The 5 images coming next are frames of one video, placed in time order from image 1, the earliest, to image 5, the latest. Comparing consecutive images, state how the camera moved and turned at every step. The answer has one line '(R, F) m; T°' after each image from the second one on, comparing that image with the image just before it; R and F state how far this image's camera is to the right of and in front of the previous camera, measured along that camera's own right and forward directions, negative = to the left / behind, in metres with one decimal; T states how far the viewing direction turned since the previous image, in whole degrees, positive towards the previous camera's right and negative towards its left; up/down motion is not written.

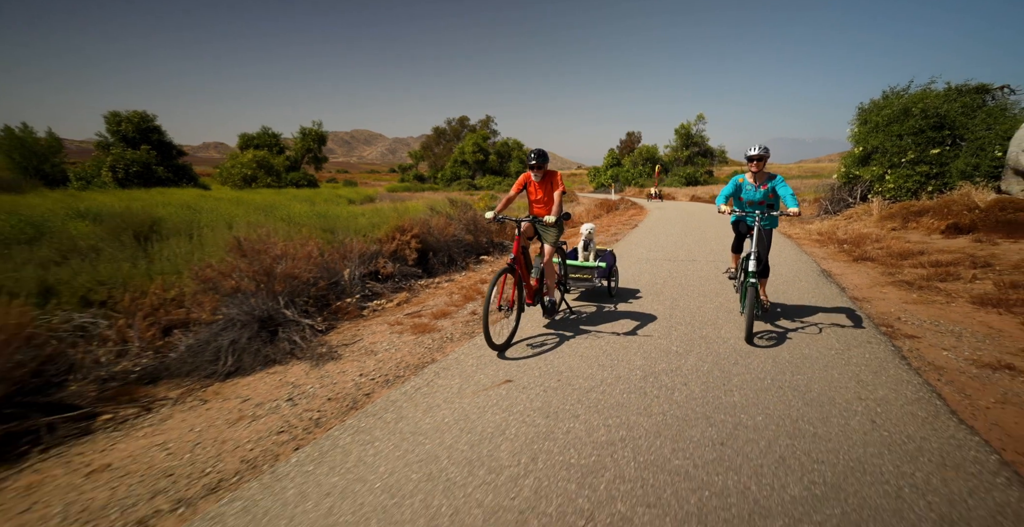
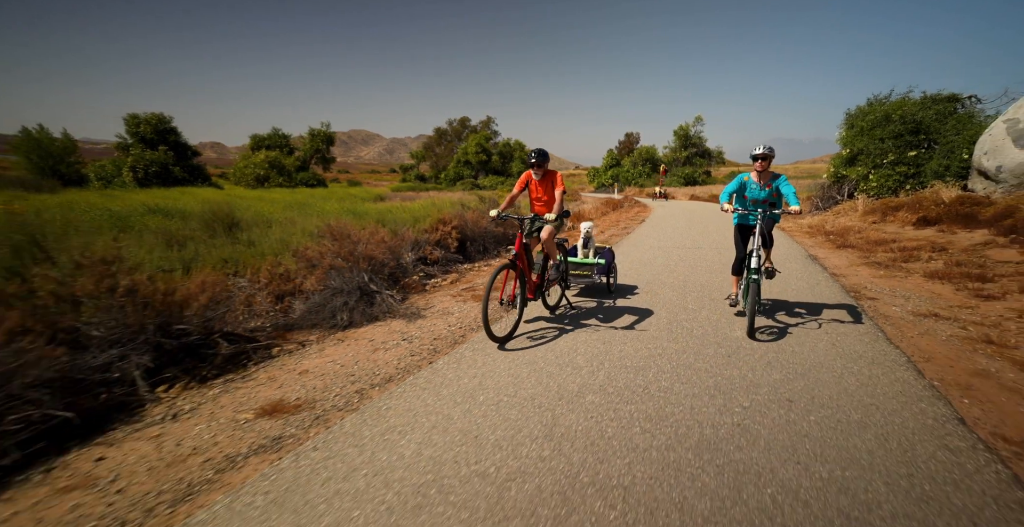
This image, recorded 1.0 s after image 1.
(-0.7, -1.5) m; 0°
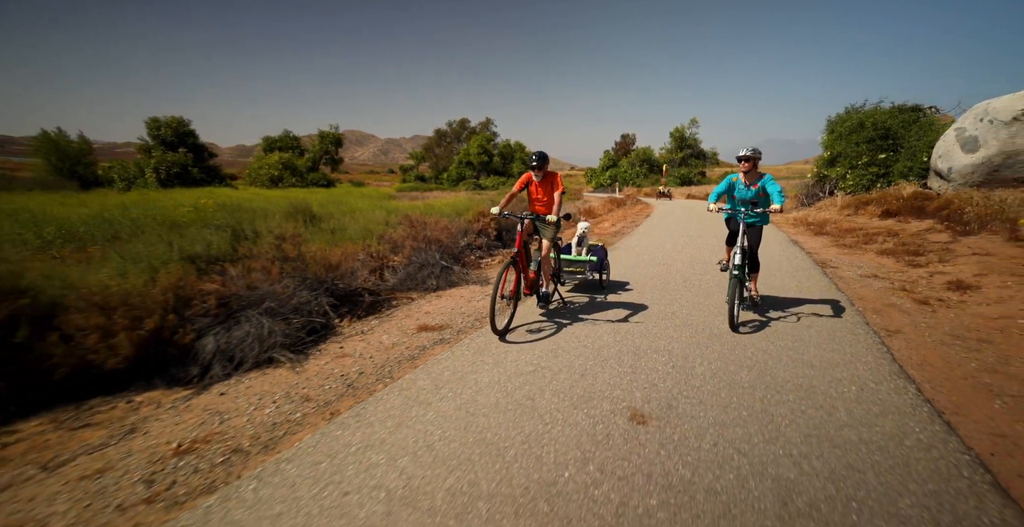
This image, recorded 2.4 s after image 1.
(-0.9, -2.0) m; 0°
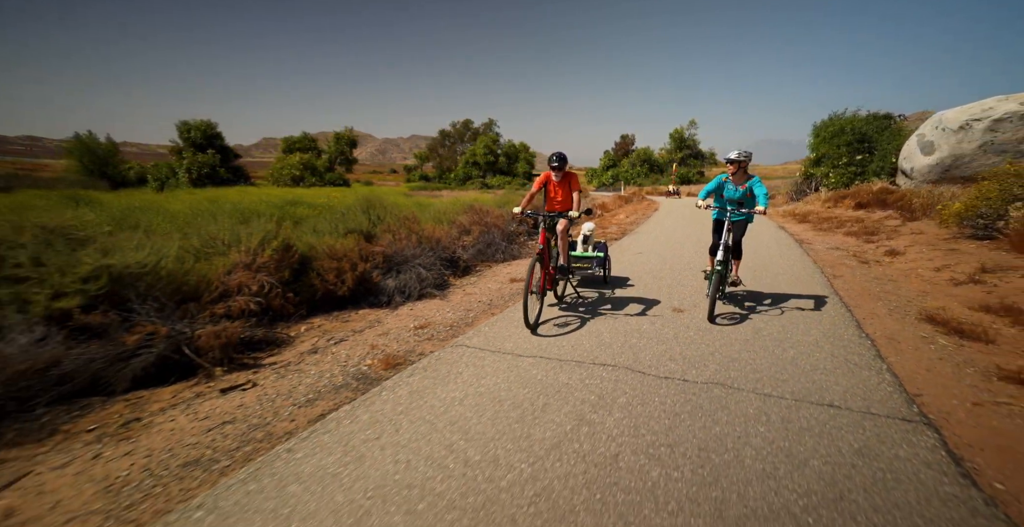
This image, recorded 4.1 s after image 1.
(-1.1, -2.4) m; 0°
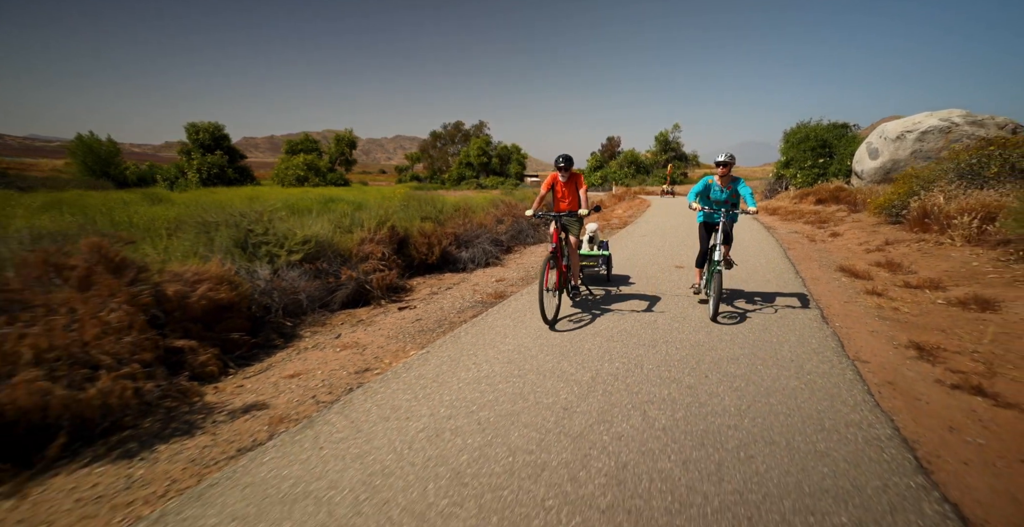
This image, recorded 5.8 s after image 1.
(-1.1, -2.4) m; +2°
